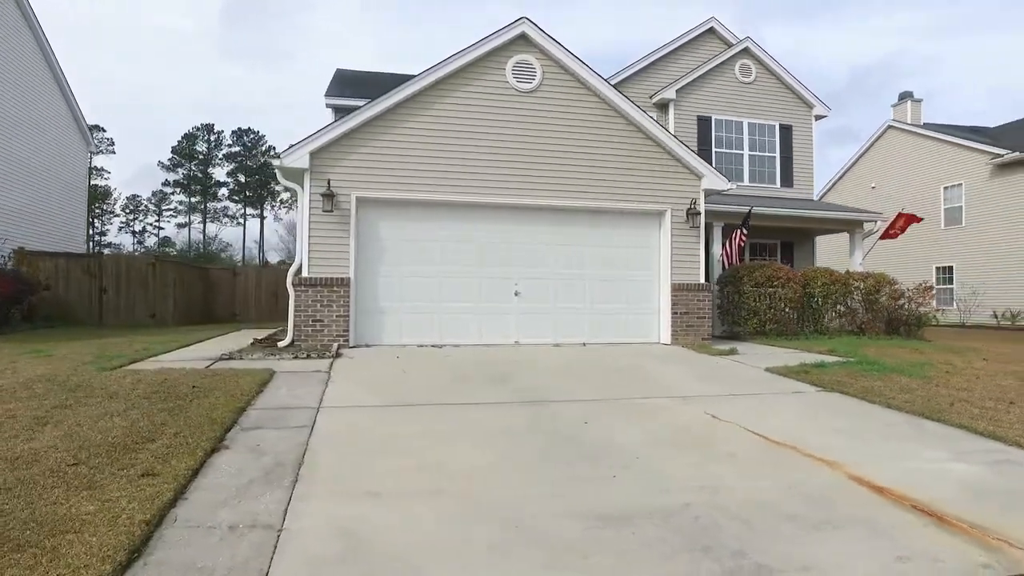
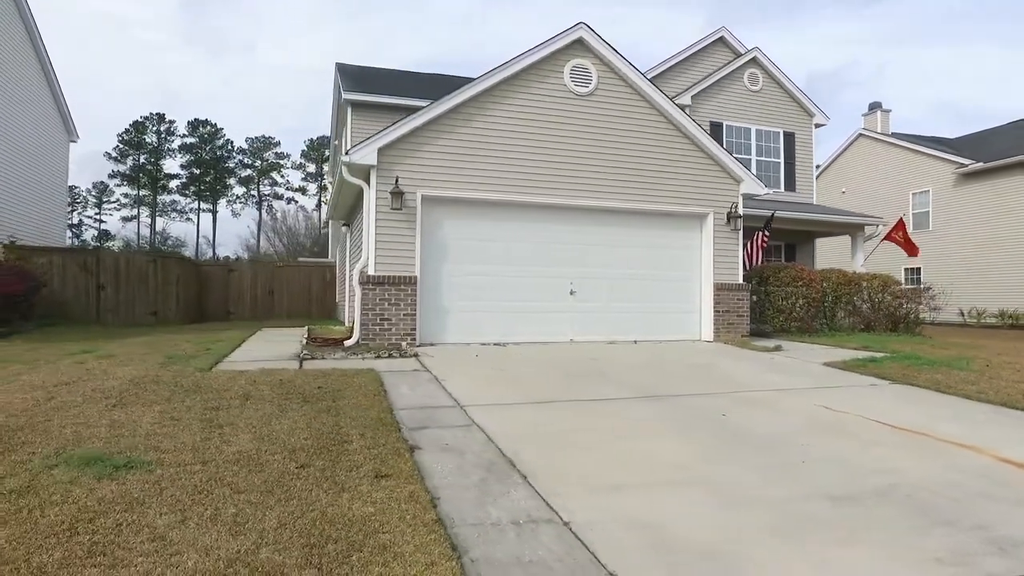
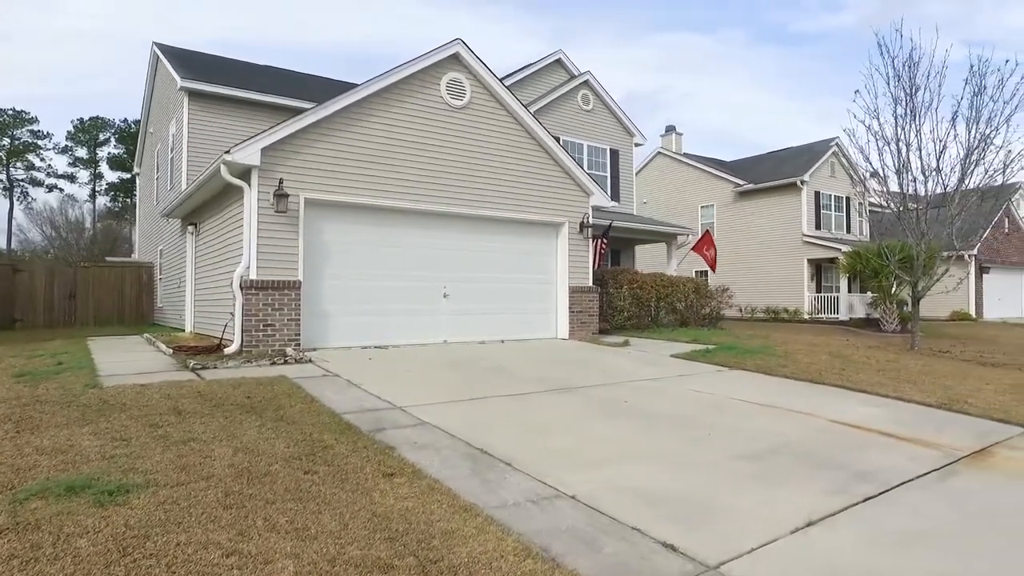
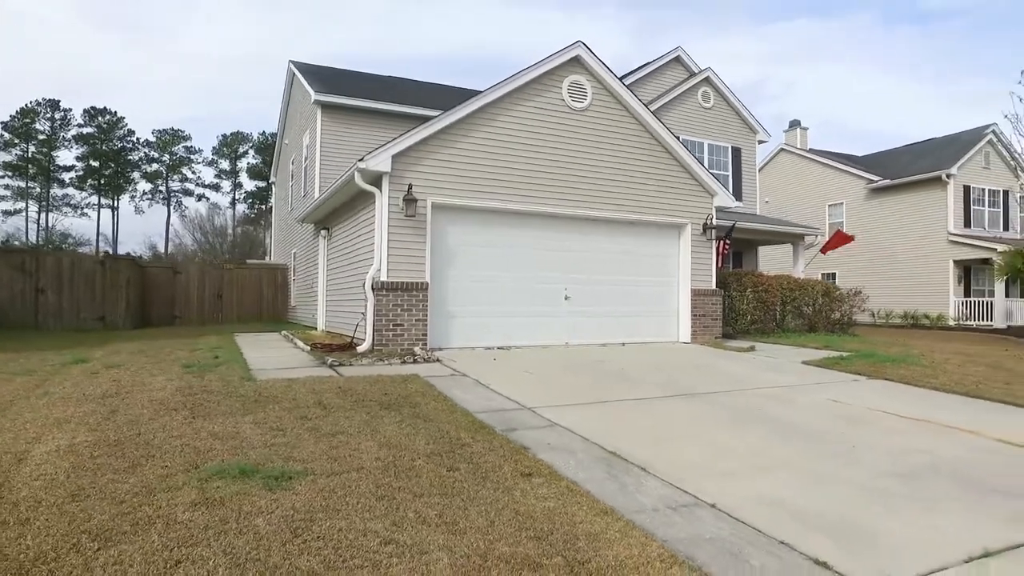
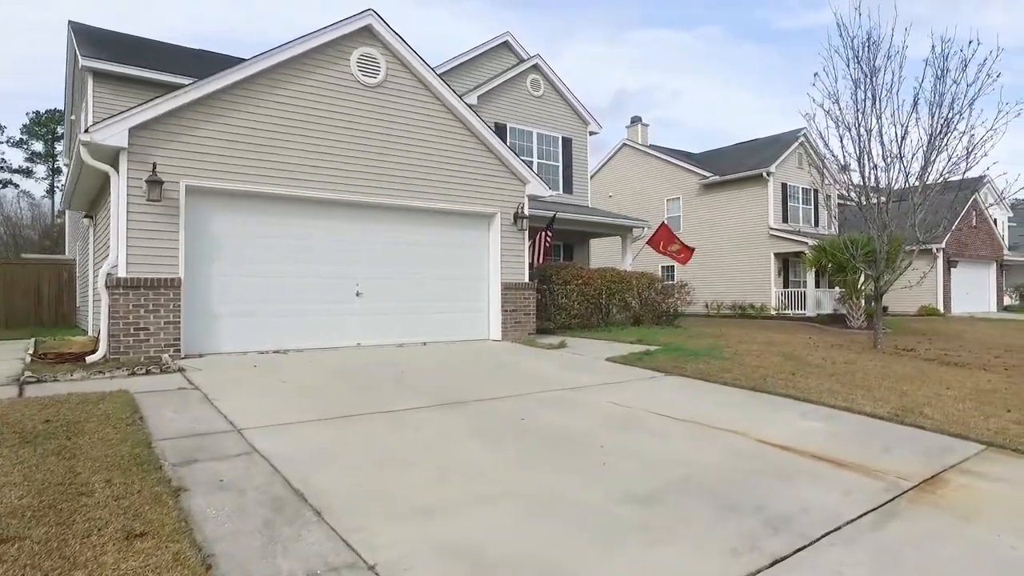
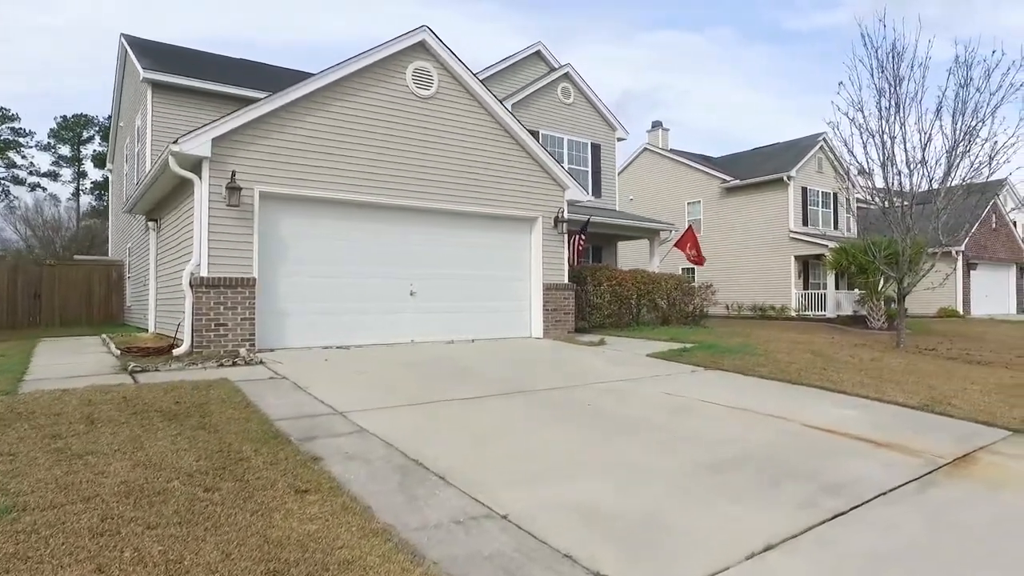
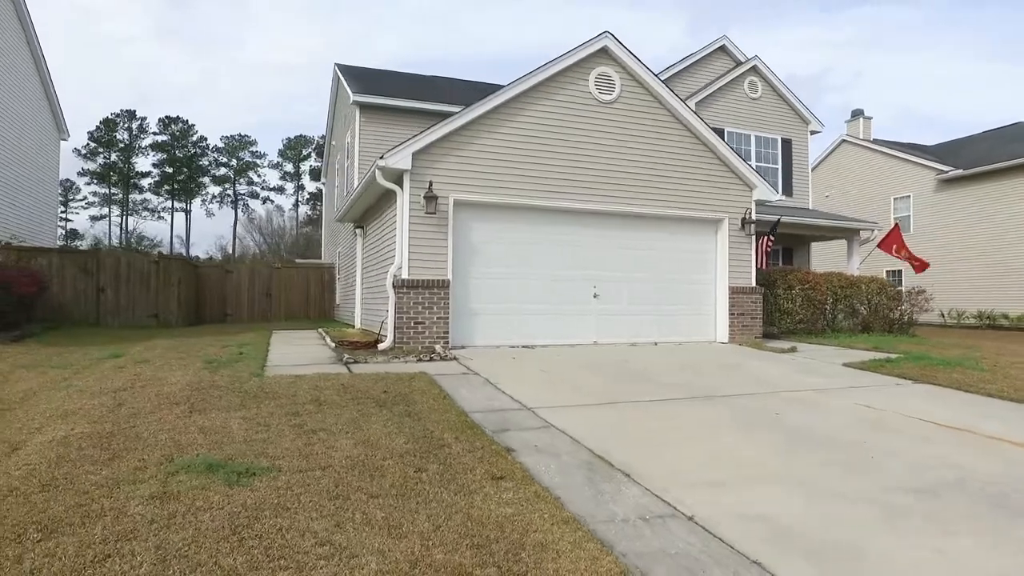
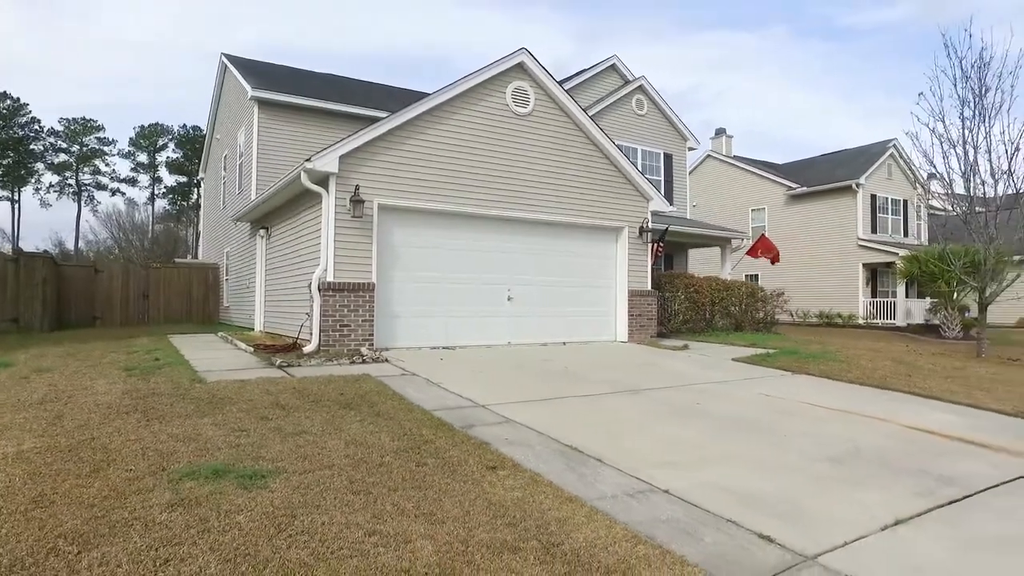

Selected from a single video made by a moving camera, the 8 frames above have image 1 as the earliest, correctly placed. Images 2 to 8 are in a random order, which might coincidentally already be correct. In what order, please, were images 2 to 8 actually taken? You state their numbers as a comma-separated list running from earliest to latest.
2, 7, 4, 8, 3, 6, 5
